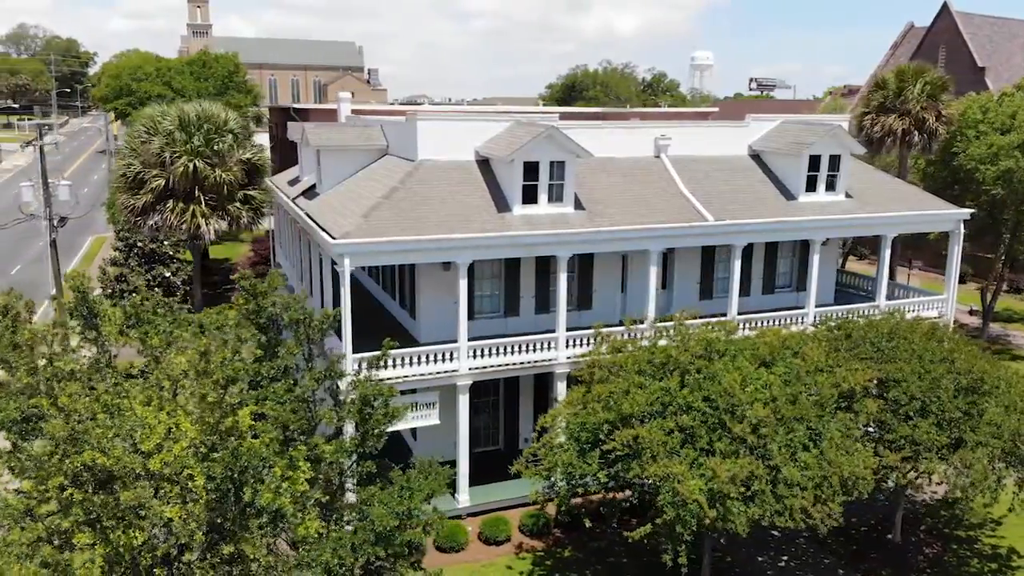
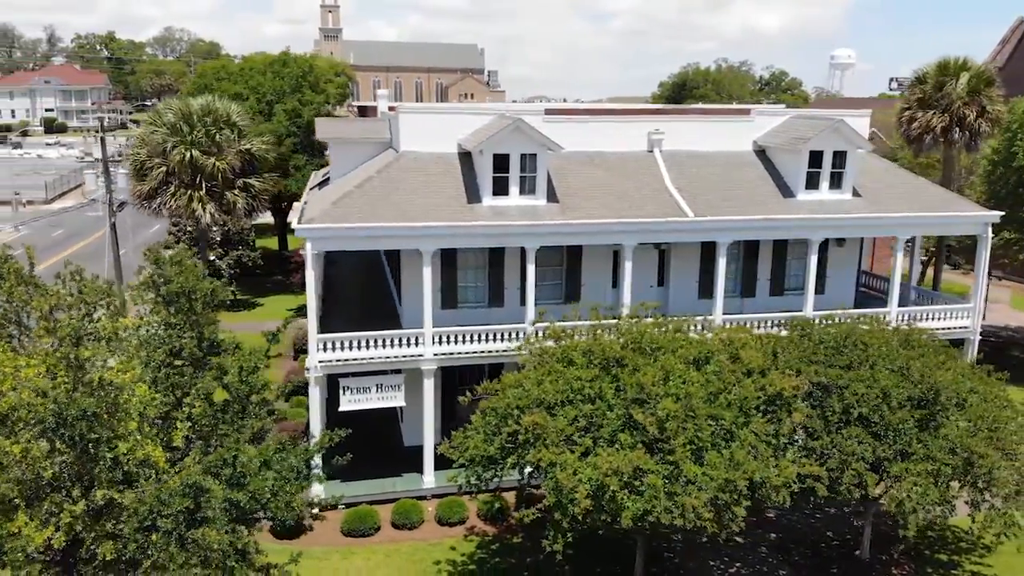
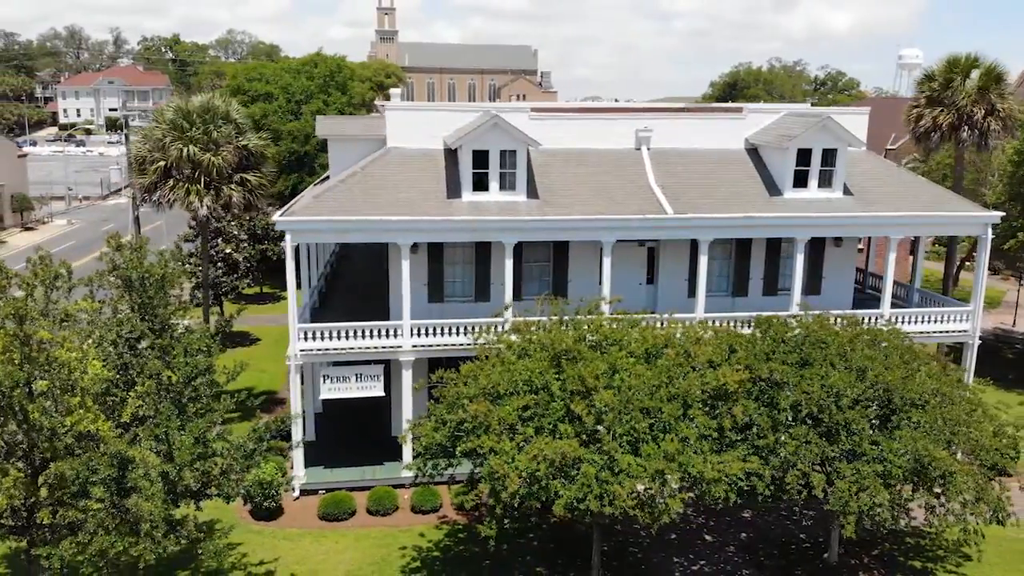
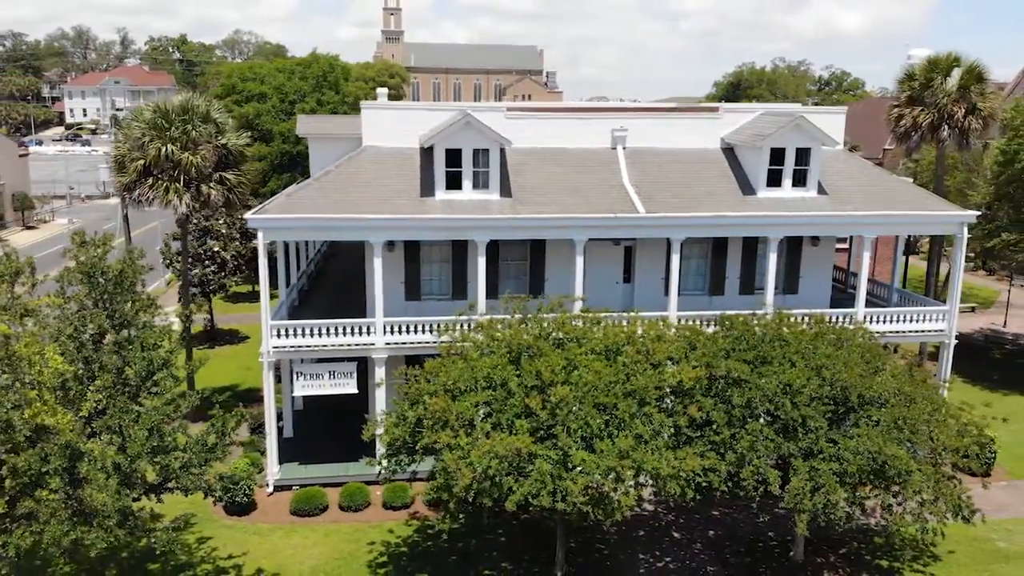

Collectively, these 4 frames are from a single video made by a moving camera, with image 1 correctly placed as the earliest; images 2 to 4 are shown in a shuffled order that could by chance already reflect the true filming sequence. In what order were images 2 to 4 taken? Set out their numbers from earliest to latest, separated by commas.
2, 3, 4
